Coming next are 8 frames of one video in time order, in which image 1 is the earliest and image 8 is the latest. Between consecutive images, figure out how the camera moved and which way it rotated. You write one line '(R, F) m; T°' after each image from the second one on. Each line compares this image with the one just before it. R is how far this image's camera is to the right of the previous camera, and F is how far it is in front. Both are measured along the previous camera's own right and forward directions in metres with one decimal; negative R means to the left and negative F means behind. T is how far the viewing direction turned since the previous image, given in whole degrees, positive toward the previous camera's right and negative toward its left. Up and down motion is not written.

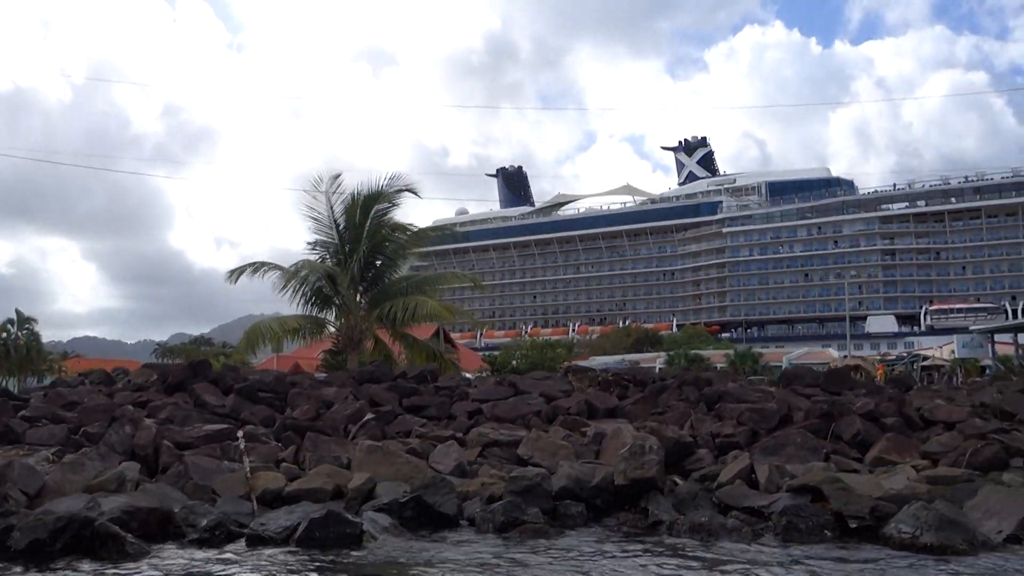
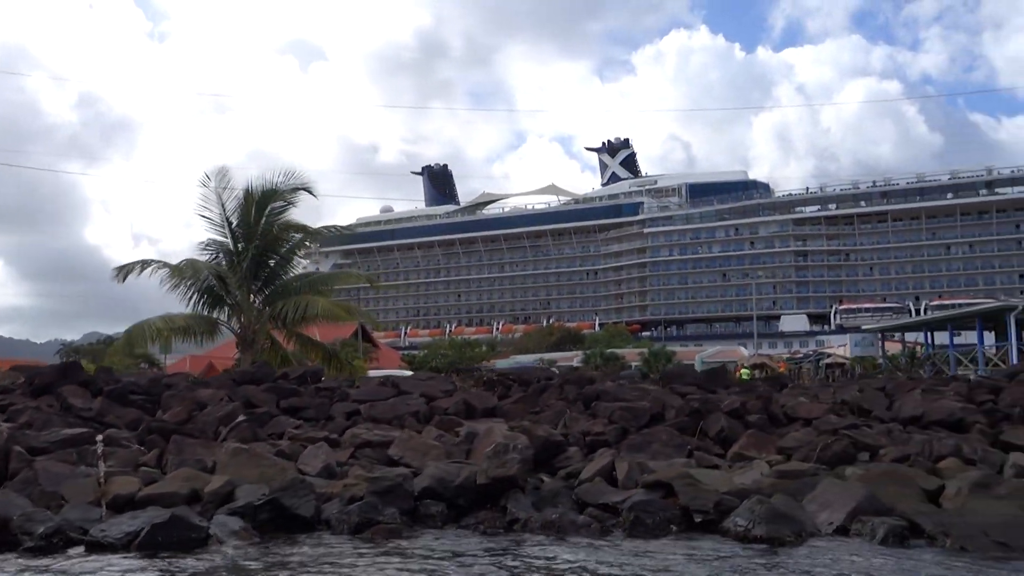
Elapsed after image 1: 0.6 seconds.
(+0.7, -0.1) m; +5°
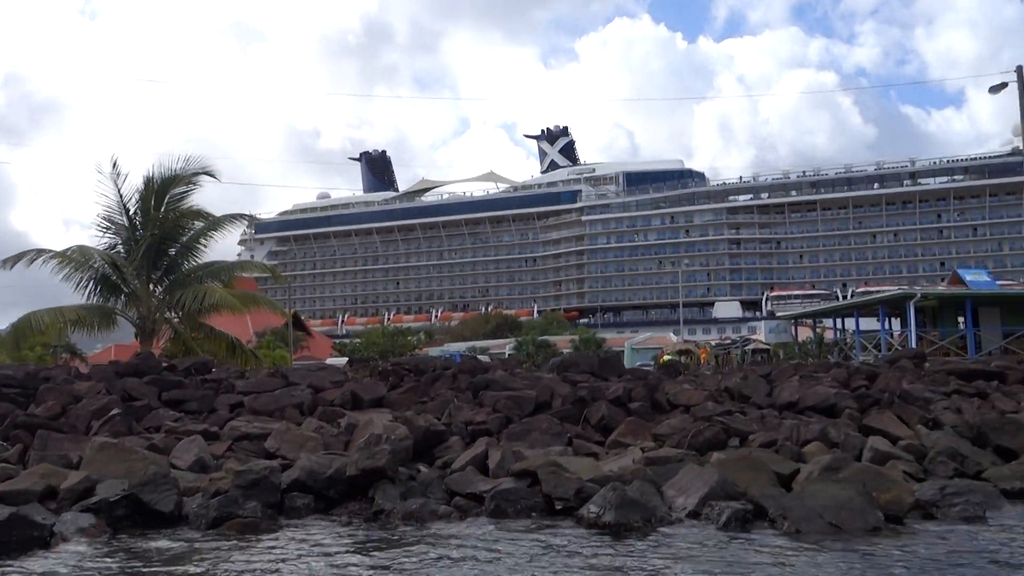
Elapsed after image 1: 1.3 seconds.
(+0.8, -0.1) m; +4°
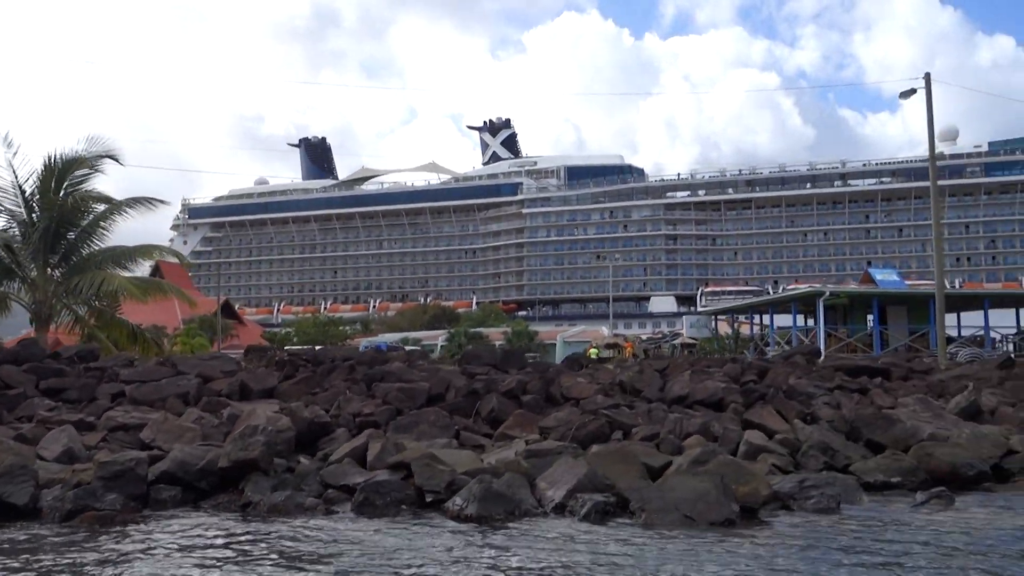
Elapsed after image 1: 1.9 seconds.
(+0.7, 0.0) m; +4°
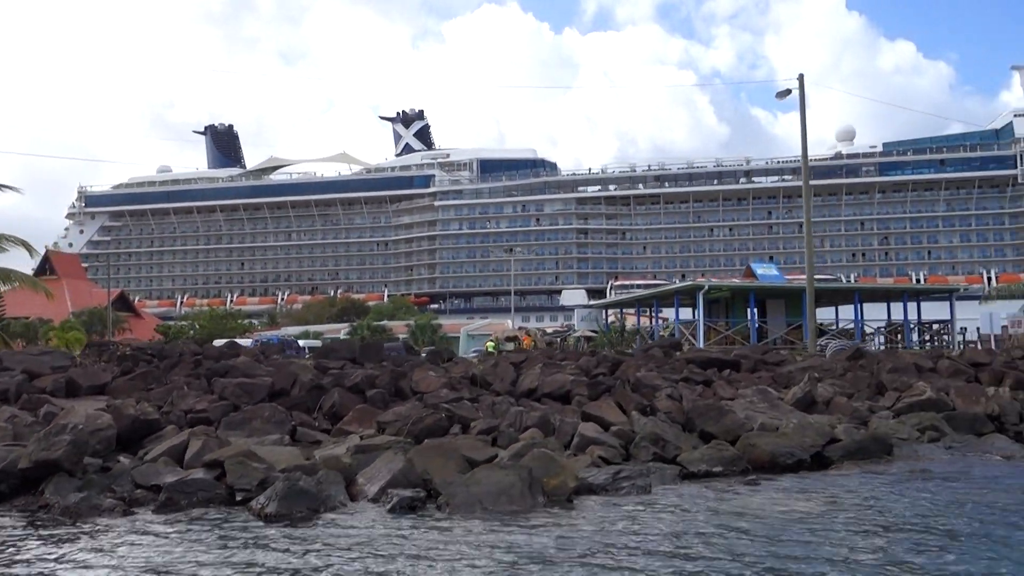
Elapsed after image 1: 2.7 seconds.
(+1.0, 0.0) m; +6°
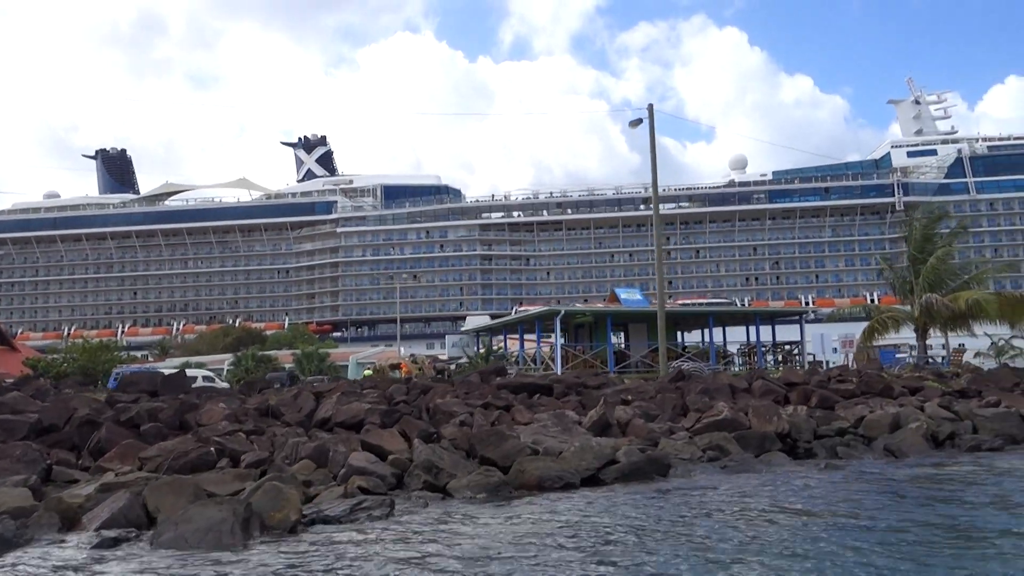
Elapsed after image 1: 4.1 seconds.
(+1.8, 0.0) m; +6°
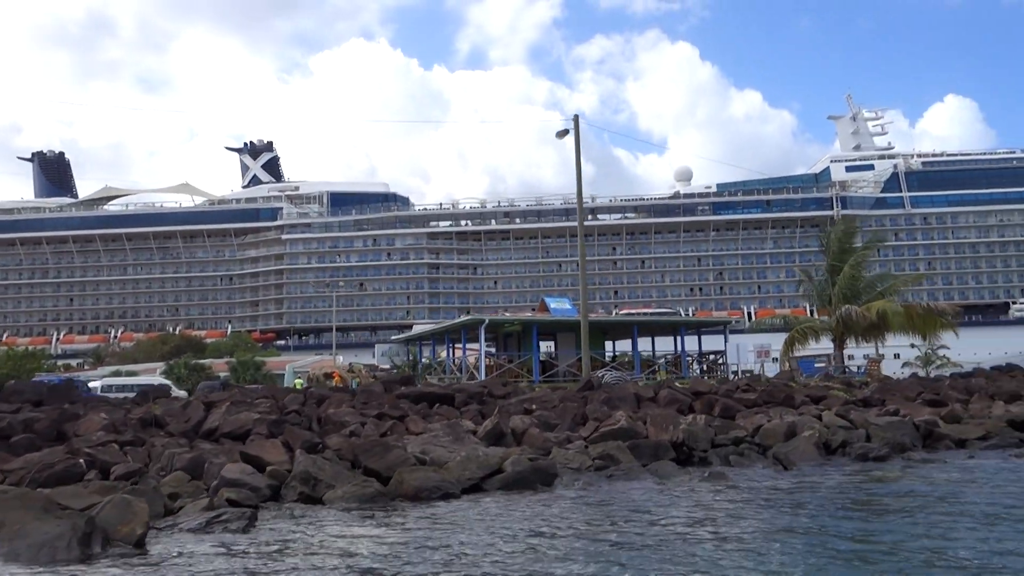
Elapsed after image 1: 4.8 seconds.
(+0.9, 0.0) m; +3°
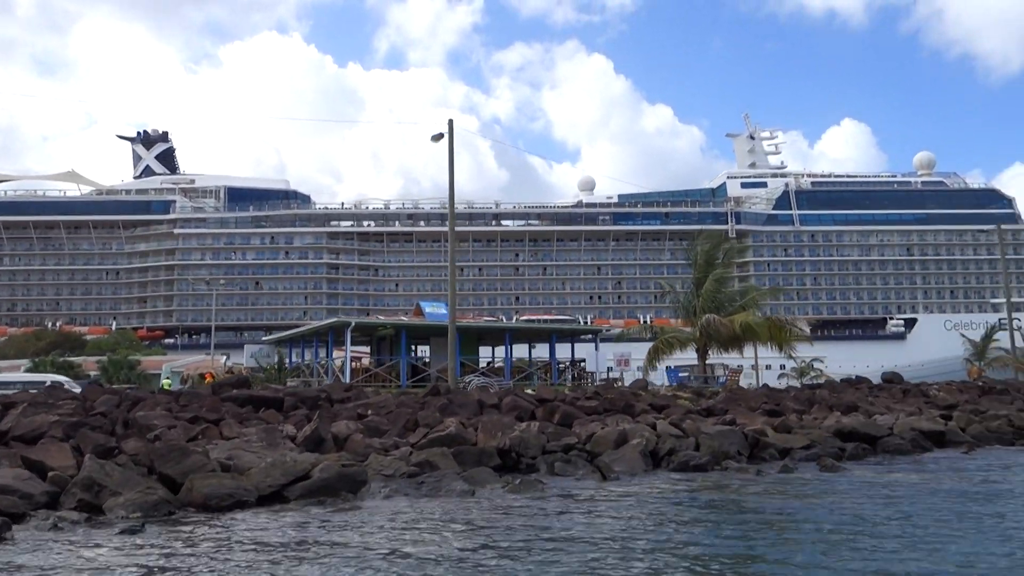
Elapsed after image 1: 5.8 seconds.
(+1.3, 0.0) m; +6°
